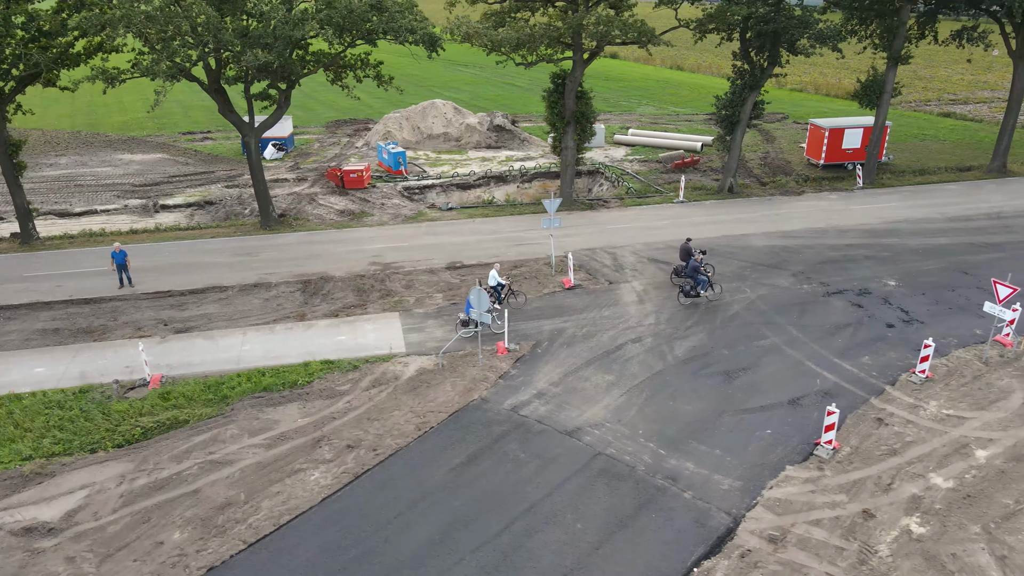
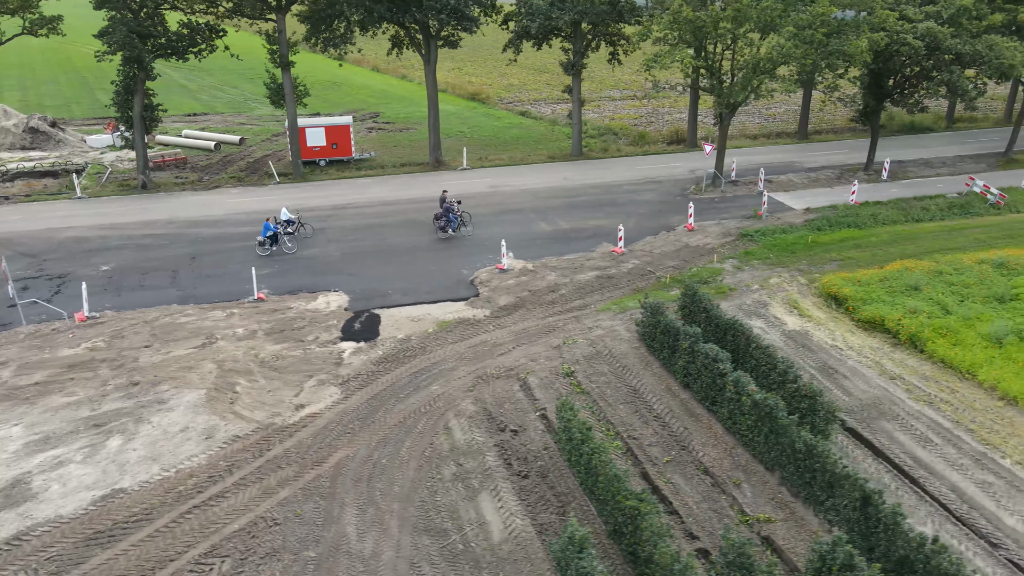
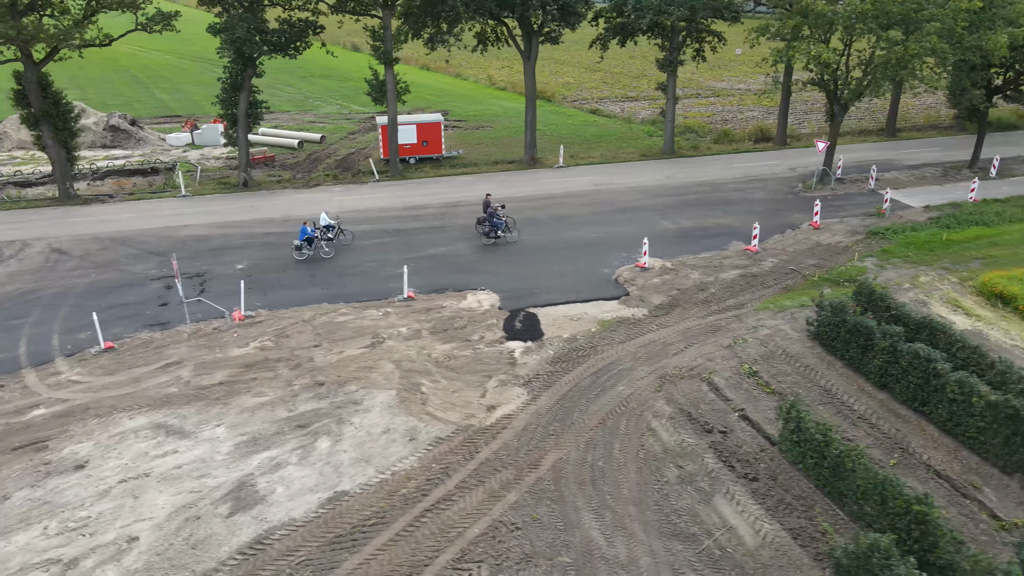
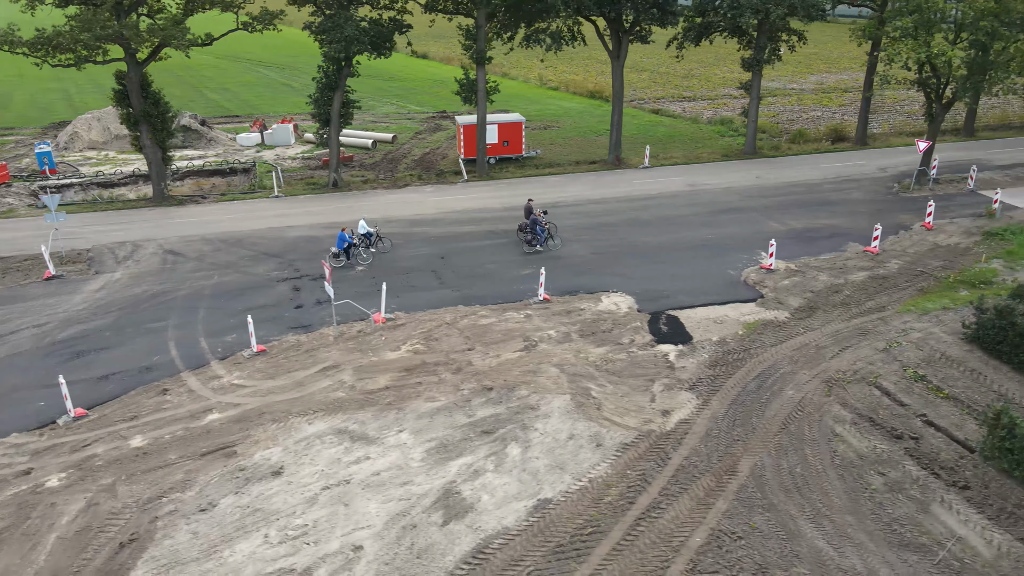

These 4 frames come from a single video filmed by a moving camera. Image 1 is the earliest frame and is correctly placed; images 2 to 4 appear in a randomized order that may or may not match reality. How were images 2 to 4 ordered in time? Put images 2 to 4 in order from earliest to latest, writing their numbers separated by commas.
4, 3, 2
